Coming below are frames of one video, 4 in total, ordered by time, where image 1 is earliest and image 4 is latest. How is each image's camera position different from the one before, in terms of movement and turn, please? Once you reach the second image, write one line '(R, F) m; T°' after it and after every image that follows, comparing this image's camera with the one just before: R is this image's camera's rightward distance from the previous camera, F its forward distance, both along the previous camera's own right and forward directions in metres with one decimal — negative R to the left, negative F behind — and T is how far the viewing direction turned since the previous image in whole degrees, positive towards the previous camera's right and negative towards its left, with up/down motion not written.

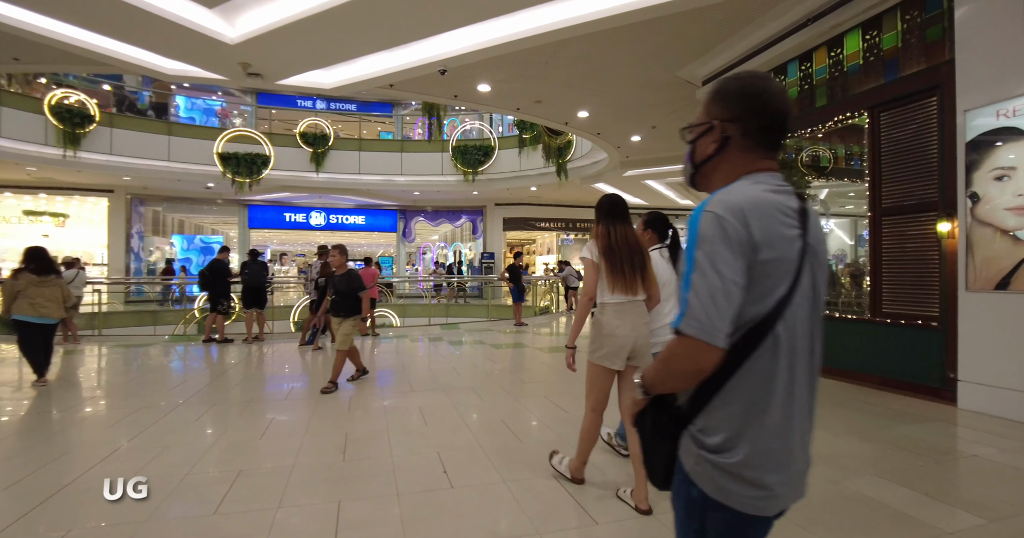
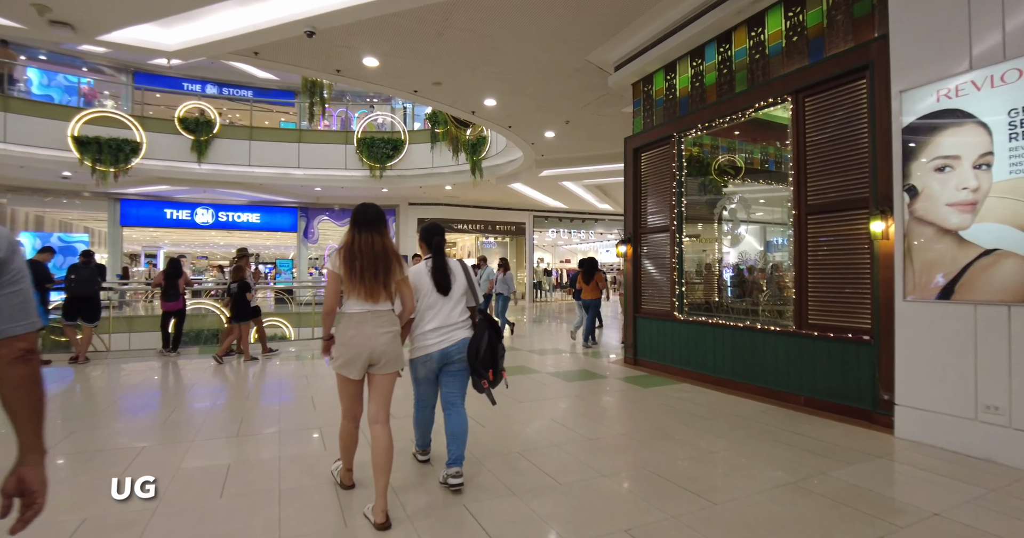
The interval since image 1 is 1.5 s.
(+0.5, +0.9) m; +8°
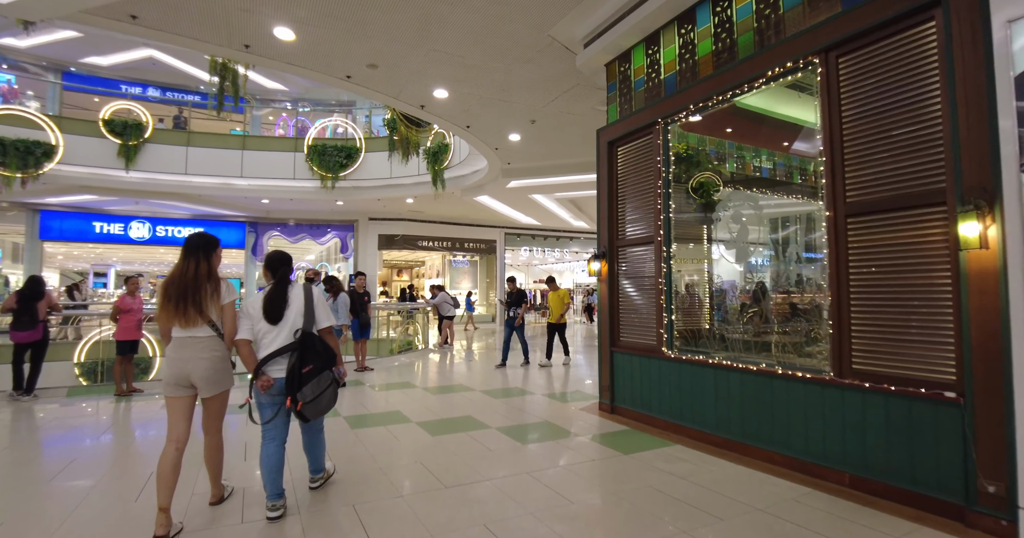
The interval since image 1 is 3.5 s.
(+0.3, +1.2) m; +3°
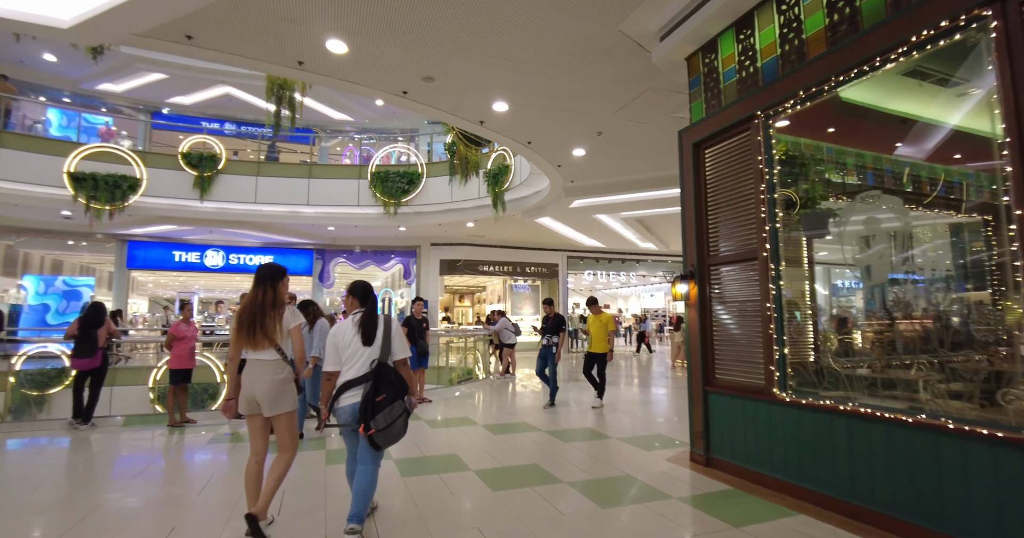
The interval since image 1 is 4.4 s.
(-0.1, +0.6) m; -7°
